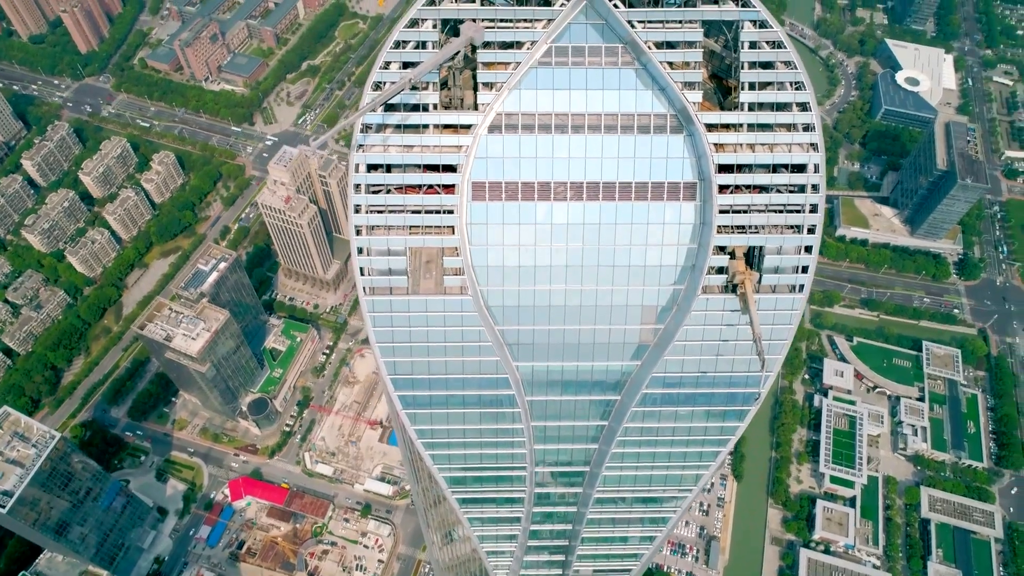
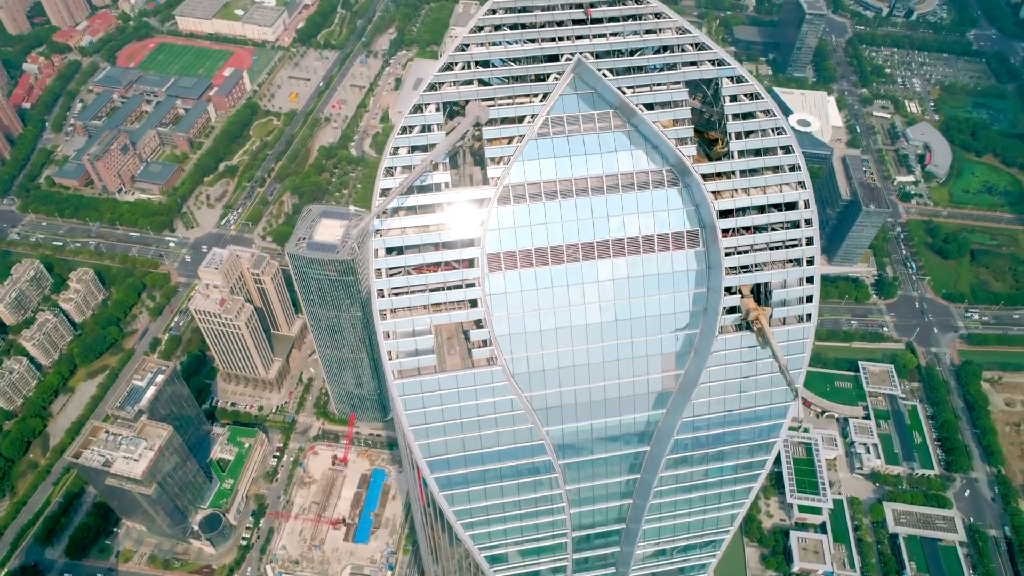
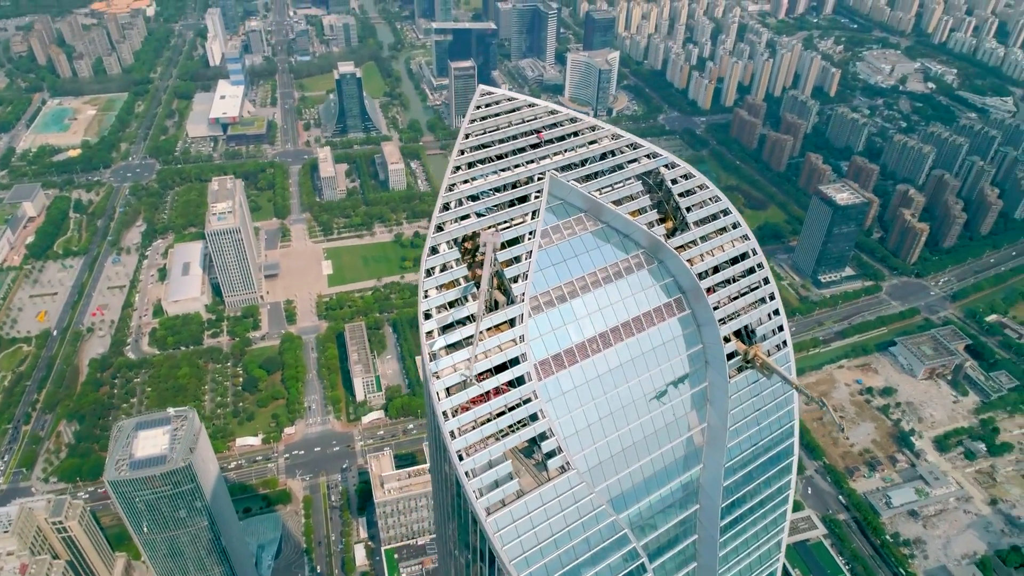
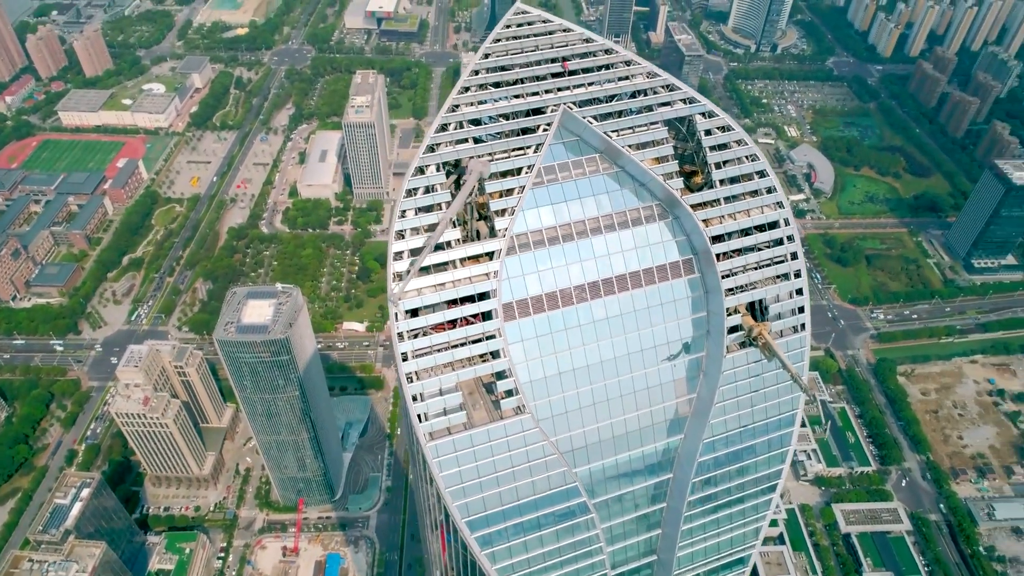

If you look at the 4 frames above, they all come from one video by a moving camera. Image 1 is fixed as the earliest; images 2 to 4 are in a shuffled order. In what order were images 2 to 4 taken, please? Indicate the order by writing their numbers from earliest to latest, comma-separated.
2, 4, 3
